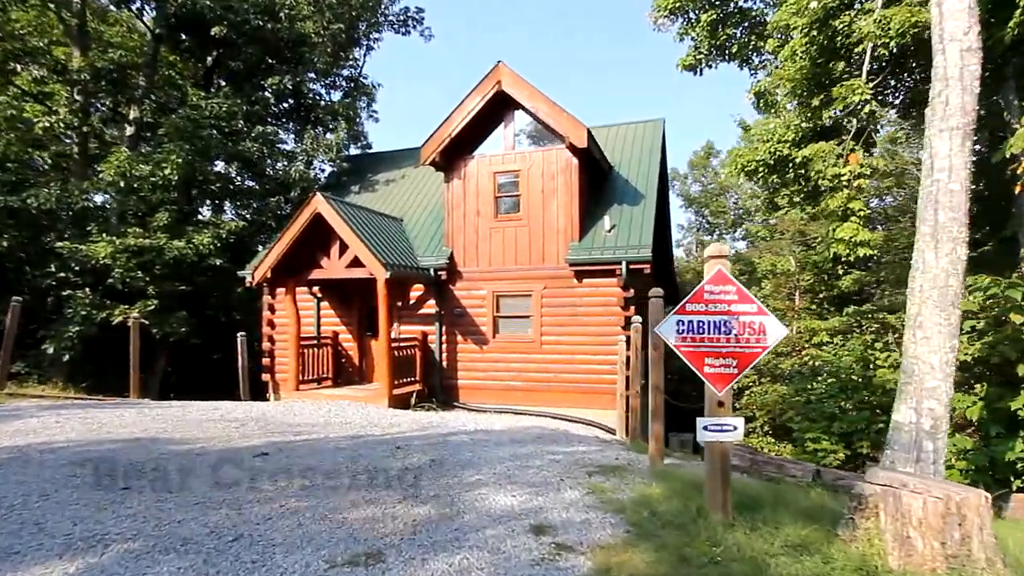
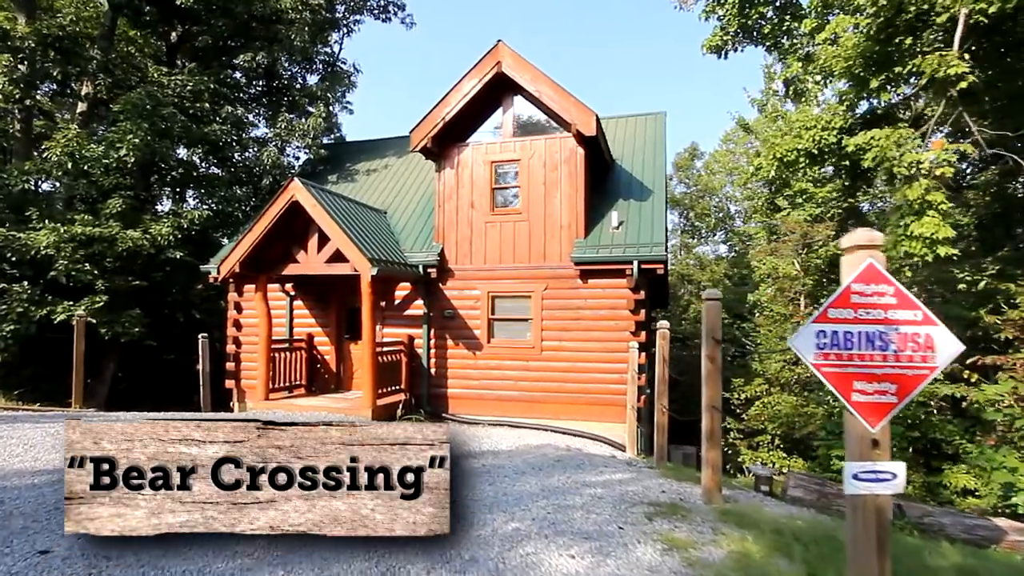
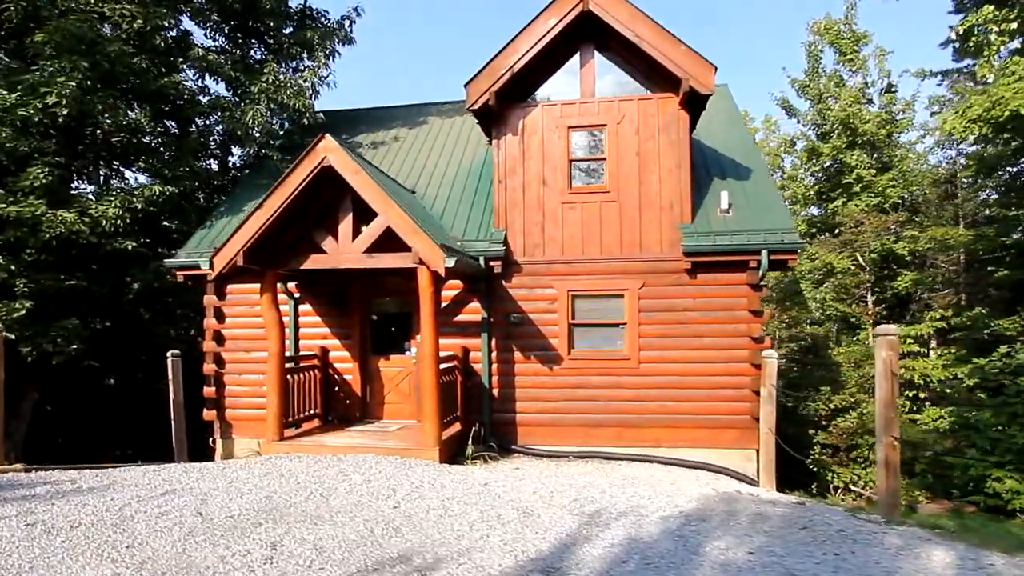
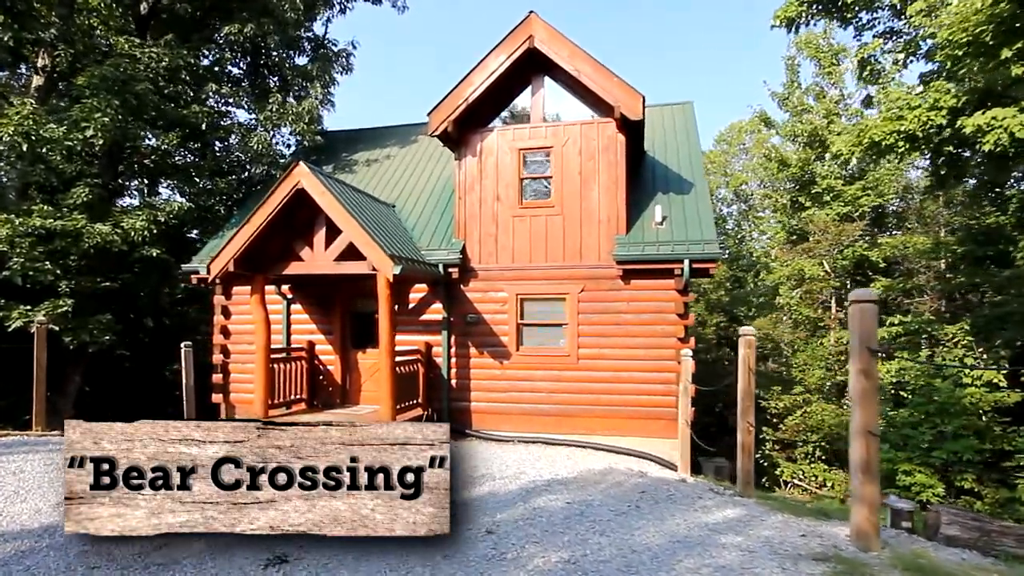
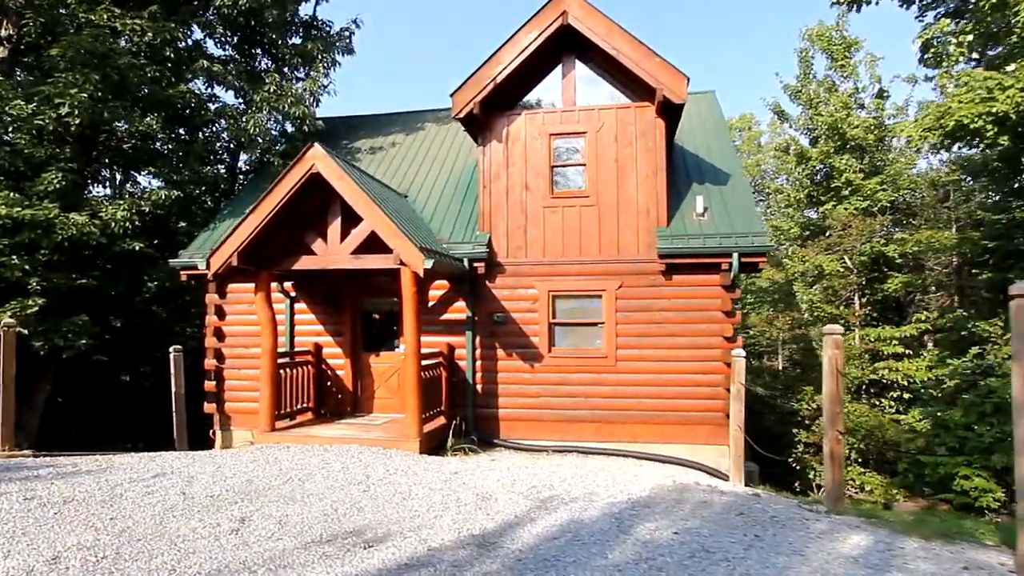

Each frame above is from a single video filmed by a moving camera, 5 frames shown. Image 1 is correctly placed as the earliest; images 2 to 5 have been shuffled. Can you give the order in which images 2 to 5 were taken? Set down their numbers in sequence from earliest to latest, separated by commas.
2, 4, 5, 3
